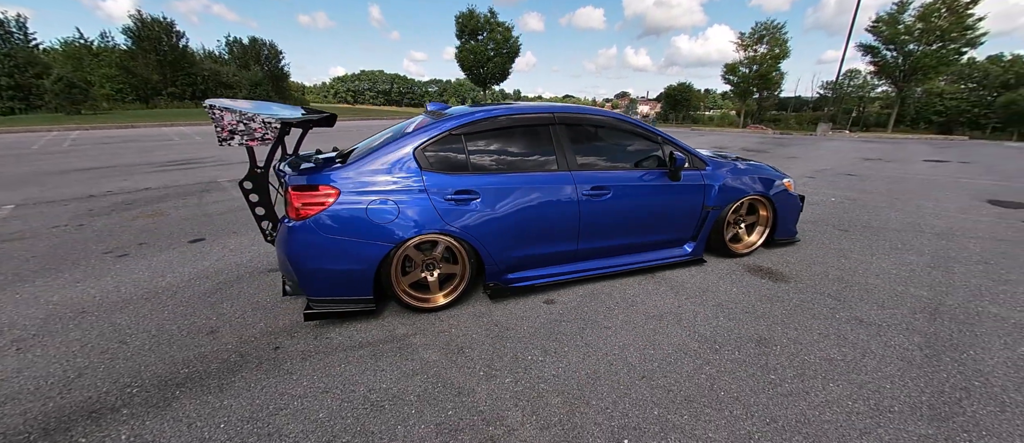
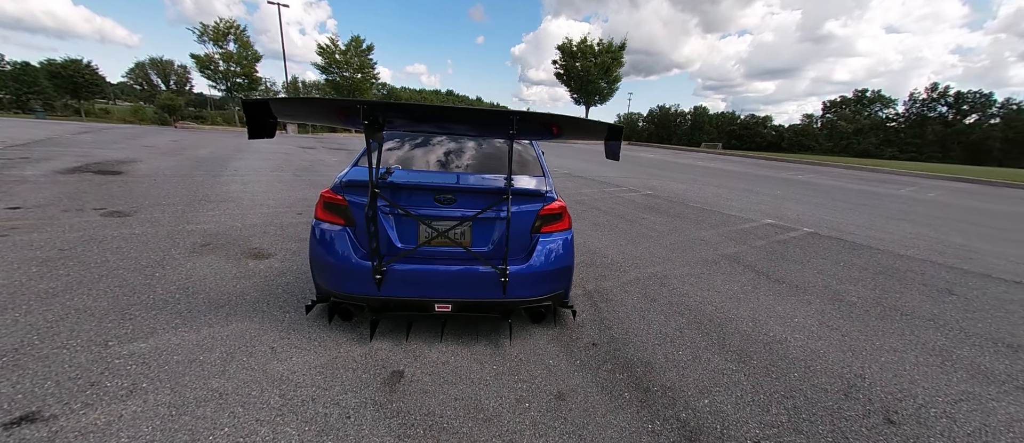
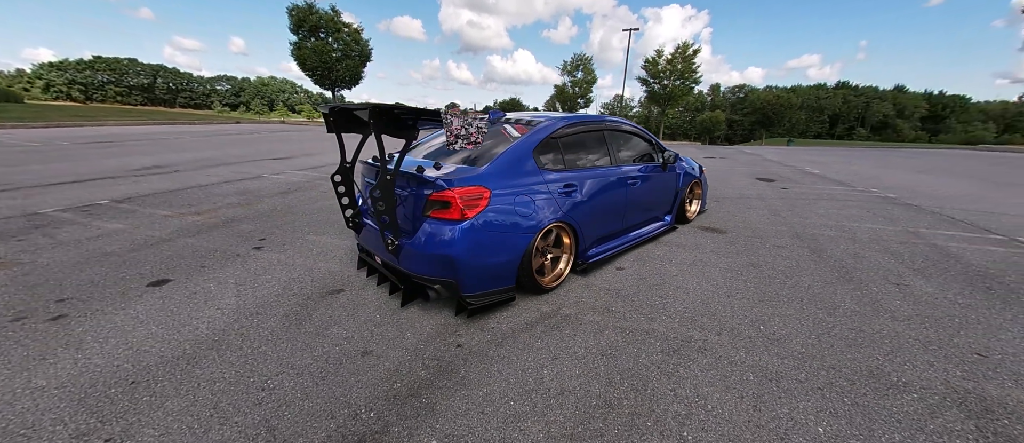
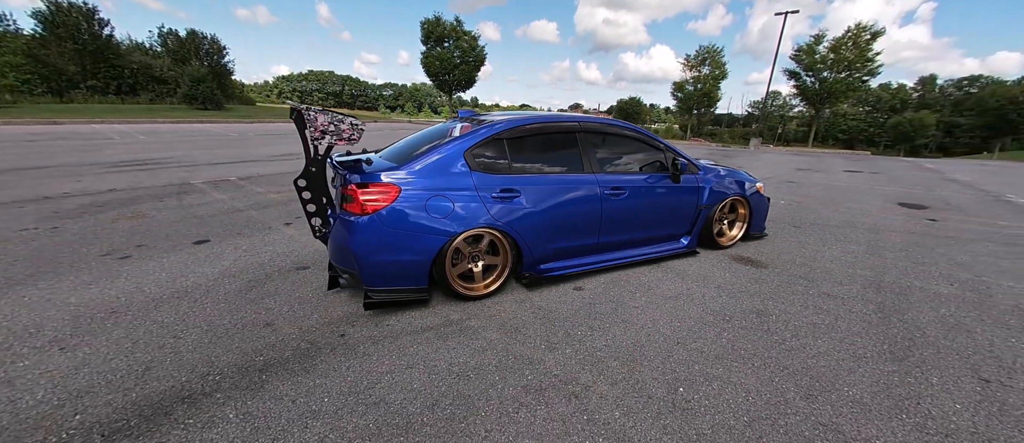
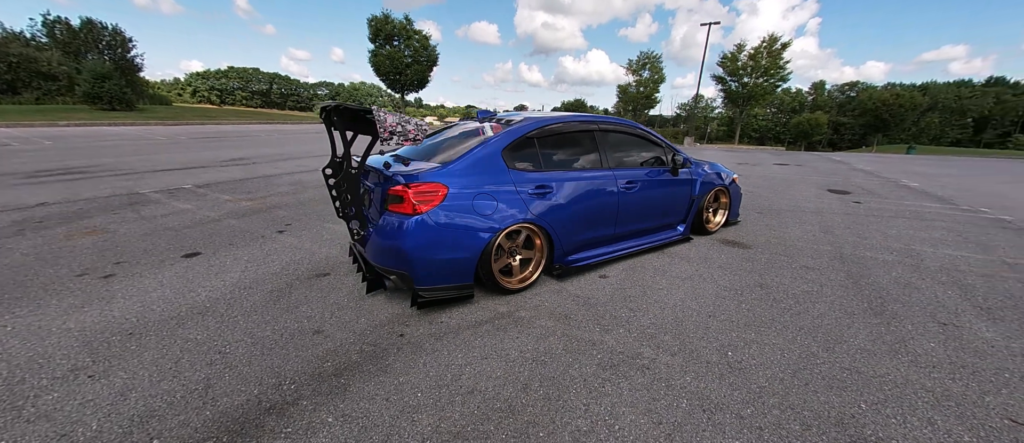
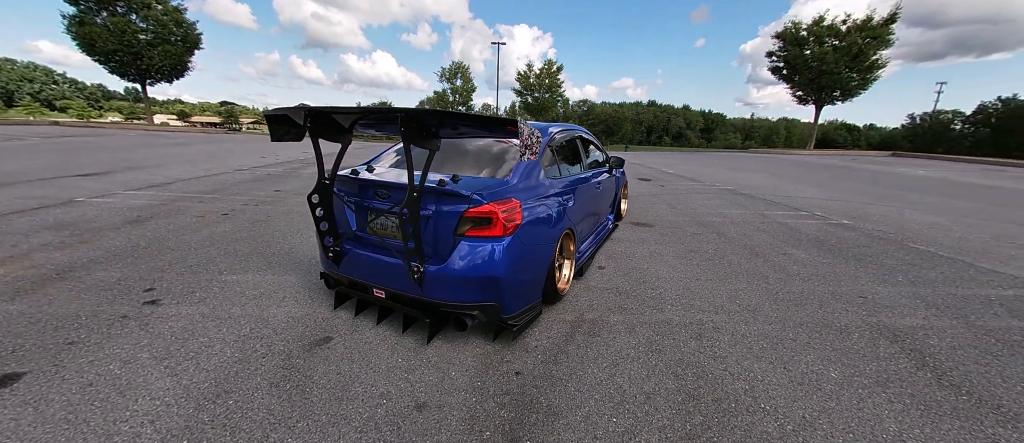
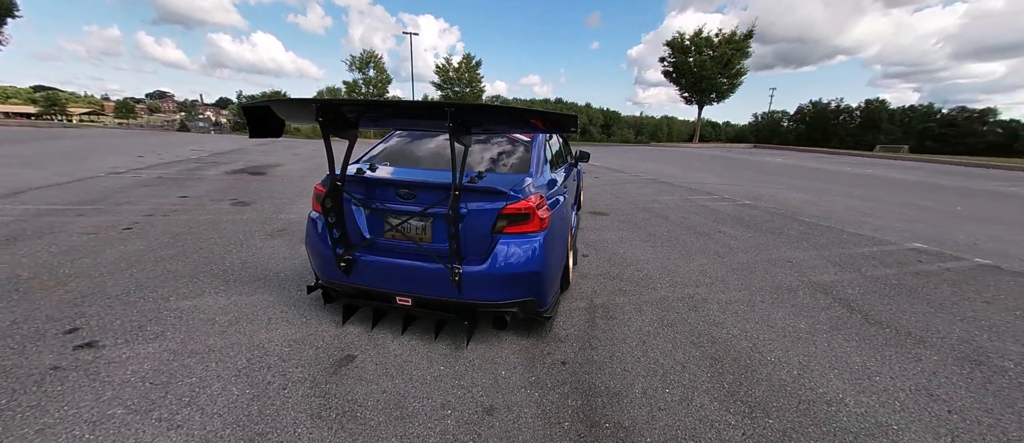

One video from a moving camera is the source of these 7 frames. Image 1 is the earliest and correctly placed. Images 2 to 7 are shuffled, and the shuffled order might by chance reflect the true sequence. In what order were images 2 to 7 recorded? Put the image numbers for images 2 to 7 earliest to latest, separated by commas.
4, 5, 3, 6, 7, 2
